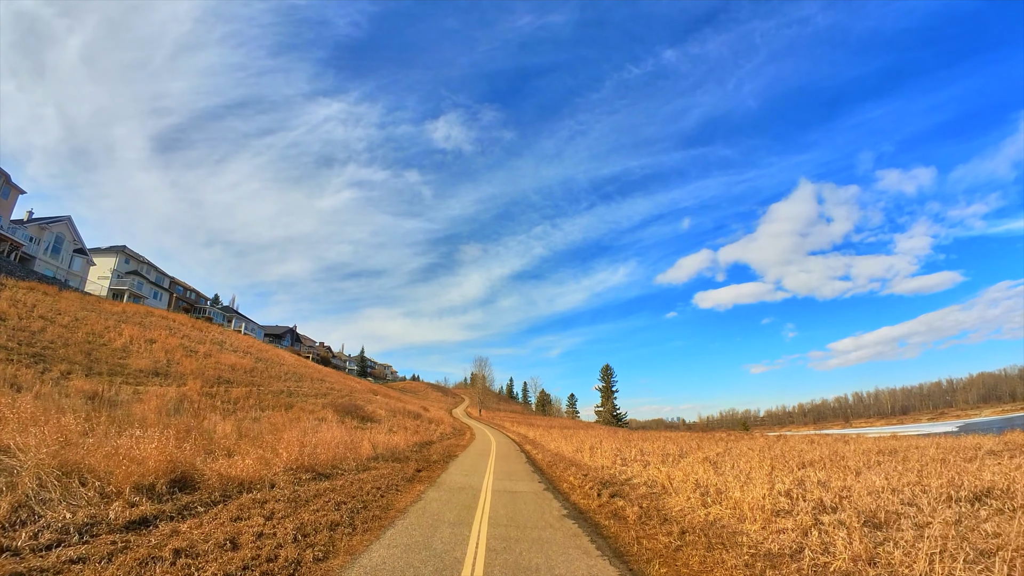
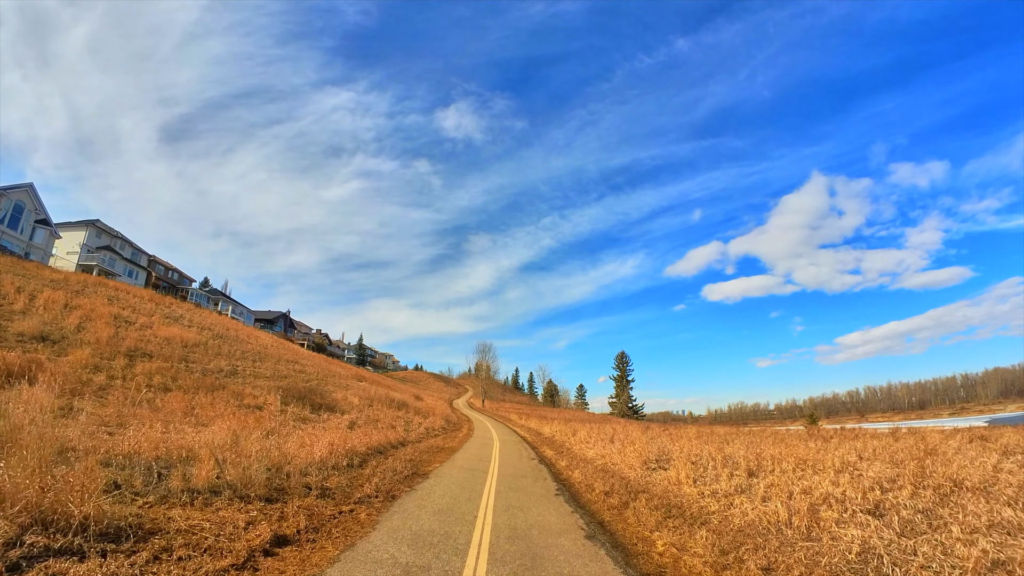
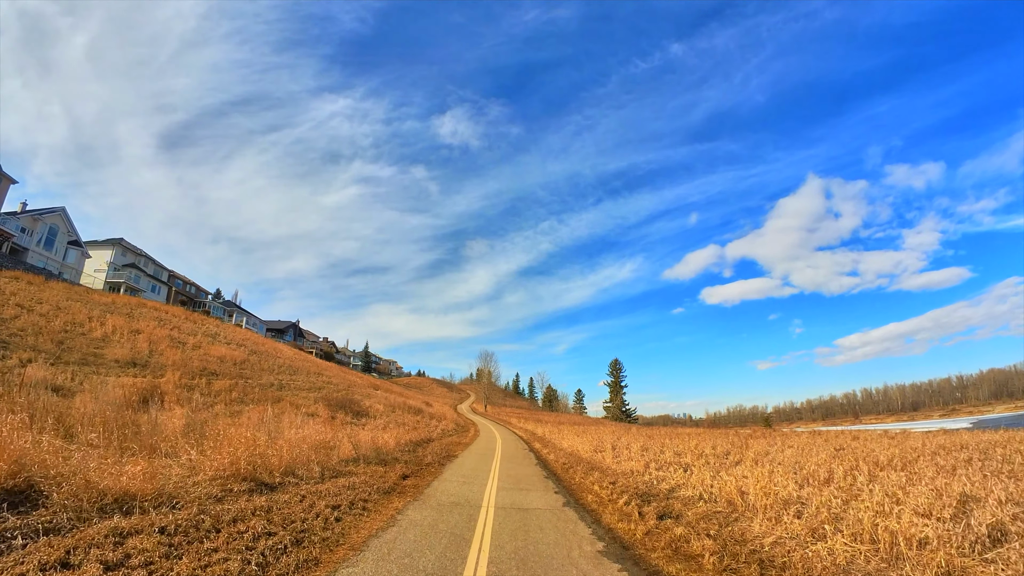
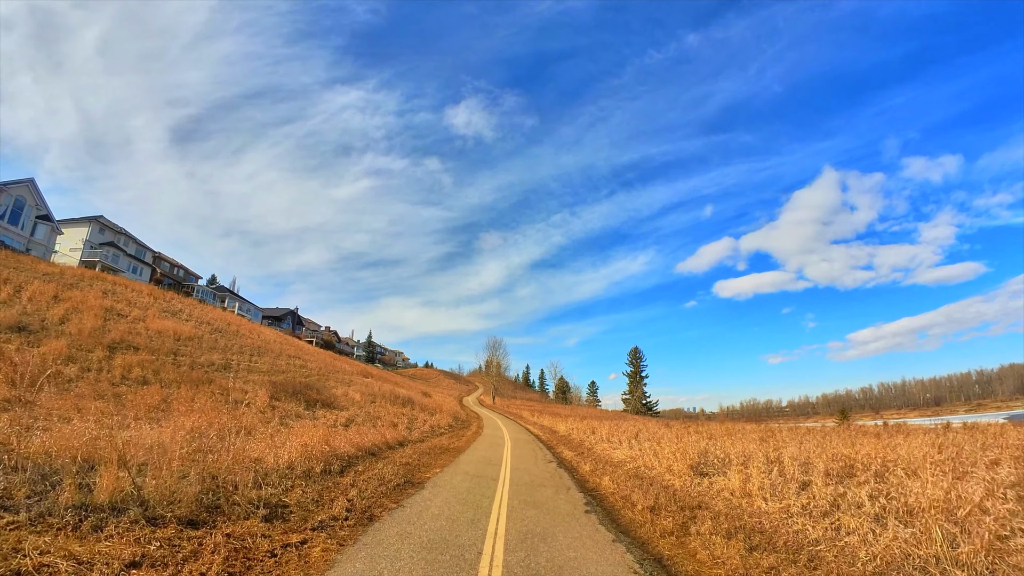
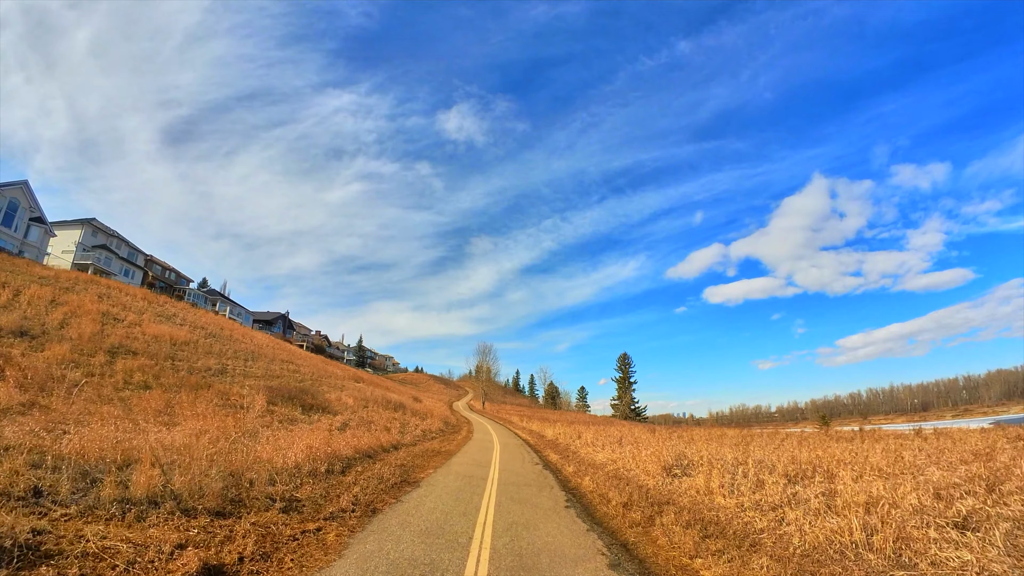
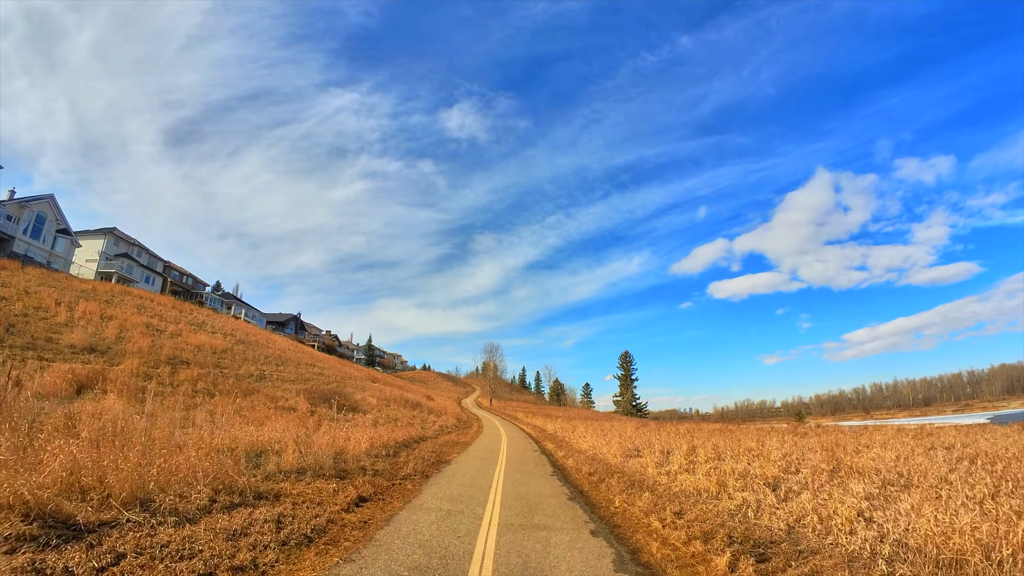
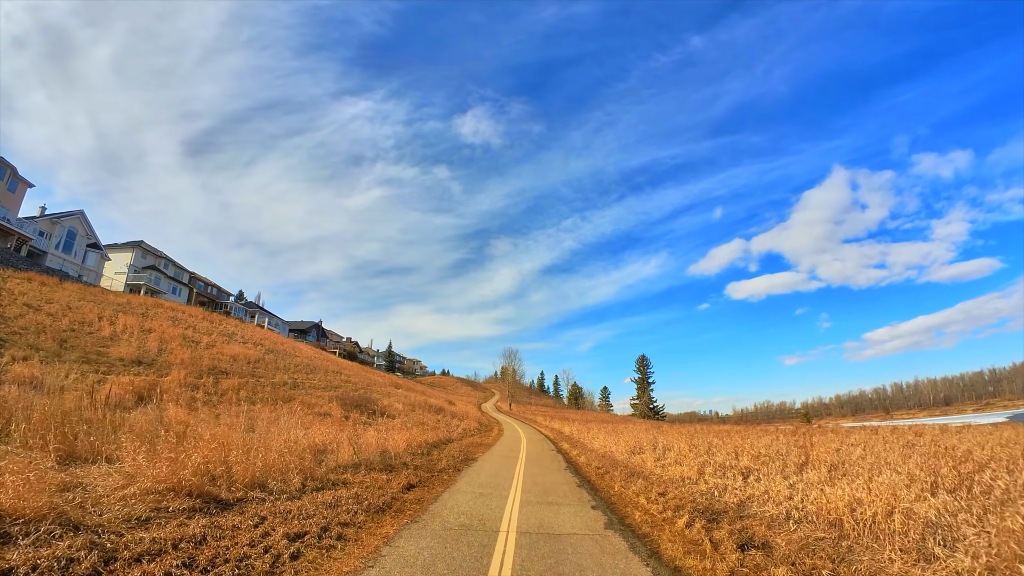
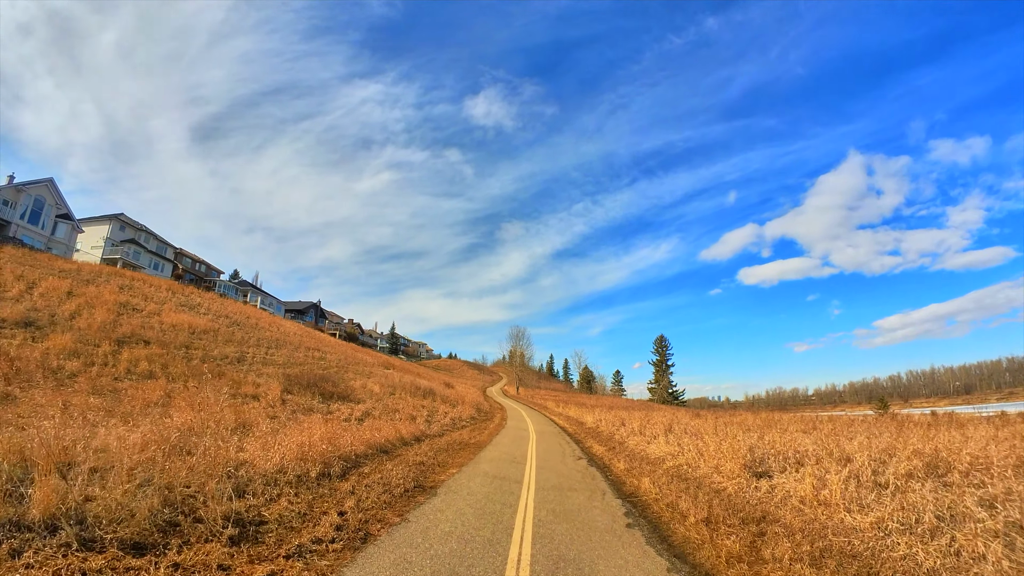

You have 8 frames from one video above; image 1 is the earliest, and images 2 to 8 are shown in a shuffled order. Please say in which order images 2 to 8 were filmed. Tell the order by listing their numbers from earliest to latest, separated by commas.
3, 7, 6, 2, 5, 4, 8
